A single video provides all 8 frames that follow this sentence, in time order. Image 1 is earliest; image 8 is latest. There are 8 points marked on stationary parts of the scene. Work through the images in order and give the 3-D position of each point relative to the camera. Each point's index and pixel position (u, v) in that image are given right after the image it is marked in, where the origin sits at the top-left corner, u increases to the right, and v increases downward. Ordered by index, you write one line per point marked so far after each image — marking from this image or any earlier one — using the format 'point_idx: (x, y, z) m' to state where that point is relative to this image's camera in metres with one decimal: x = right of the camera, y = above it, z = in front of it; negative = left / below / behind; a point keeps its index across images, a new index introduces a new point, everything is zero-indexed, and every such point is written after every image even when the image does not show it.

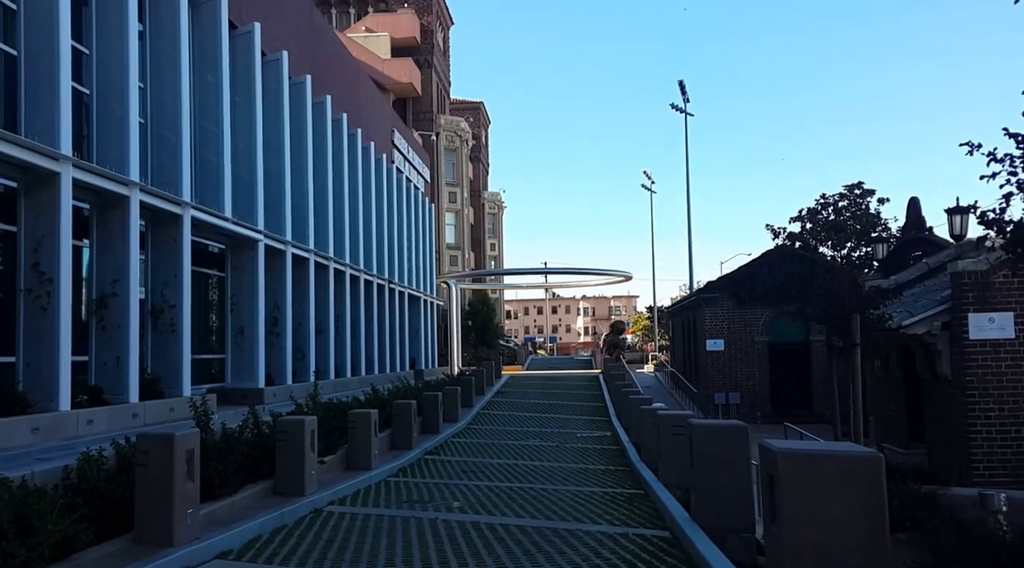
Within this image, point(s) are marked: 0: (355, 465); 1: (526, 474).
0: (-2.9, -3.4, +14.7) m
1: (+0.3, -3.9, +16.0) m
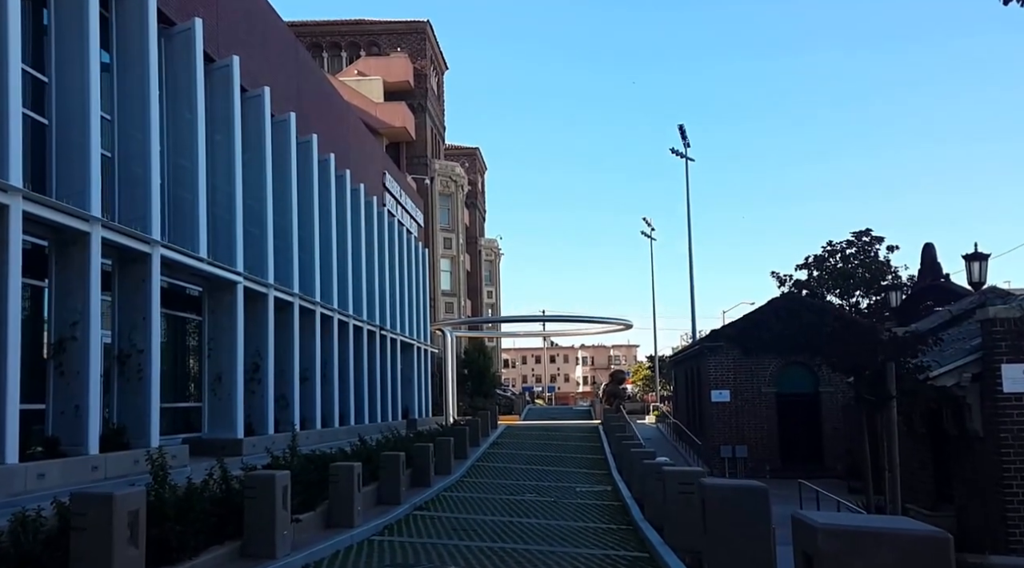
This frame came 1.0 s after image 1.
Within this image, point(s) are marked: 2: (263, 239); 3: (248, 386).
0: (-3.0, -4.2, +13.5) m
1: (+0.2, -4.7, +14.8) m
2: (-6.4, +1.1, +20.0) m
3: (-6.7, -2.5, +19.5) m
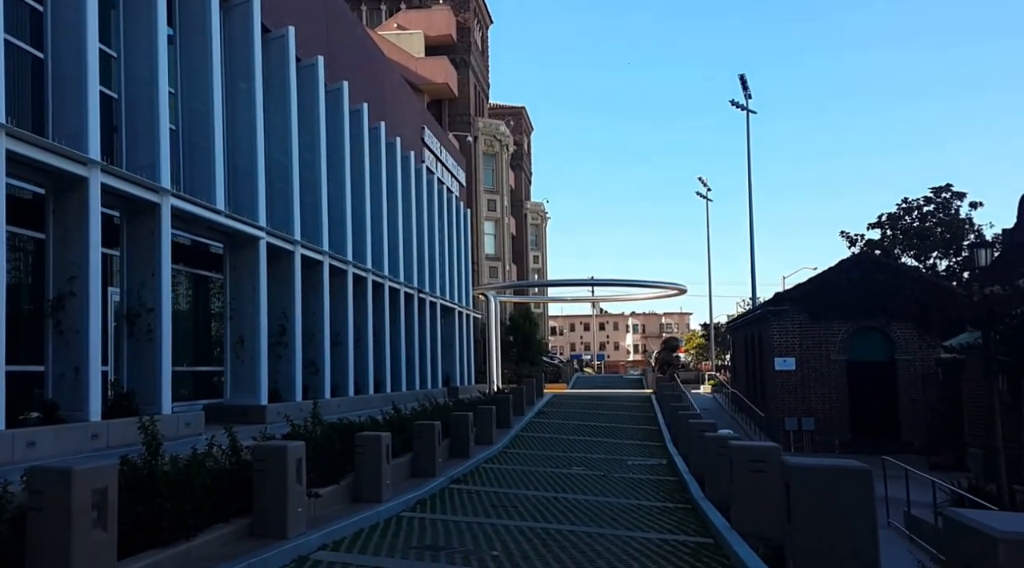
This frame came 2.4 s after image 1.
0: (-2.3, -3.4, +12.2) m
1: (+1.0, -3.9, +13.3) m
2: (-5.3, +2.2, +18.8) m
3: (-5.6, -1.5, +18.3) m
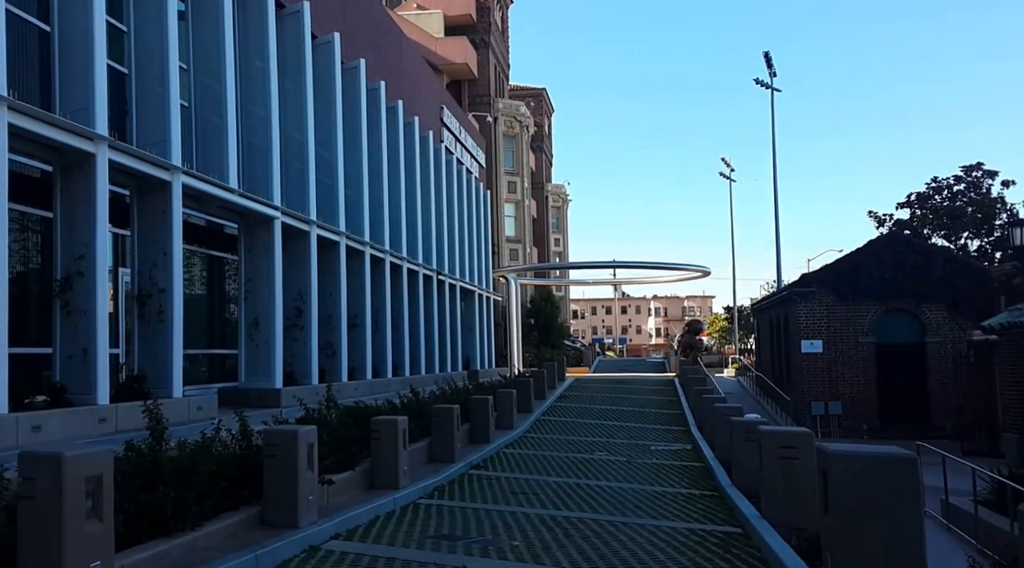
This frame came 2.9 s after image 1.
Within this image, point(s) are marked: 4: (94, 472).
0: (-2.0, -3.1, +11.9) m
1: (+1.3, -3.6, +12.9) m
2: (-4.9, +2.6, +18.4) m
3: (-5.1, -1.1, +18.0) m
4: (-2.8, -1.3, +5.2) m
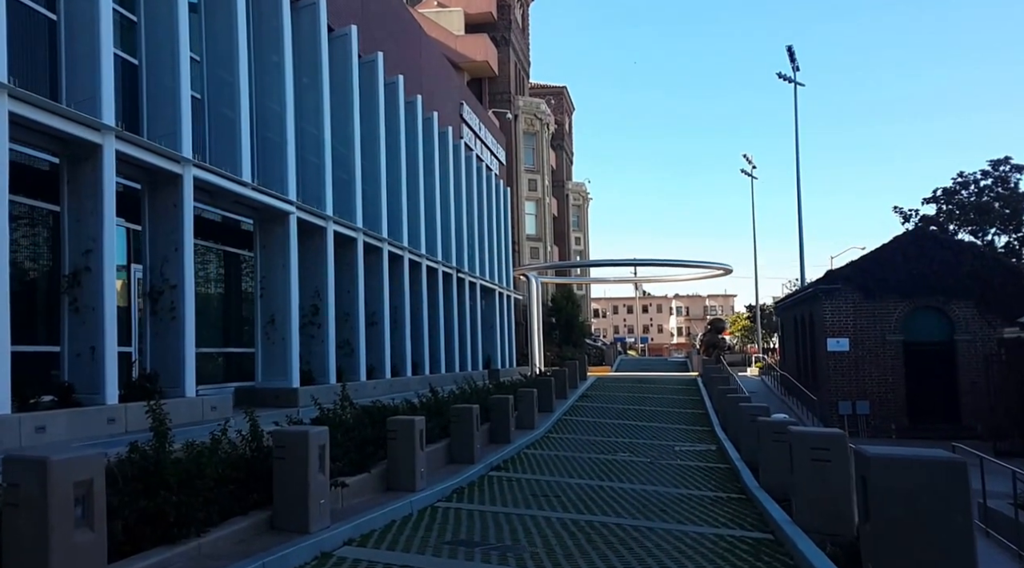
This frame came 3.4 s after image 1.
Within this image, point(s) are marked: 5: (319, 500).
0: (-1.7, -3.0, +11.5) m
1: (+1.6, -3.5, +12.5) m
2: (-4.4, +2.7, +18.1) m
3: (-4.7, -1.1, +17.8) m
4: (-2.7, -1.2, +4.9) m
5: (-2.1, -2.3, +8.4) m
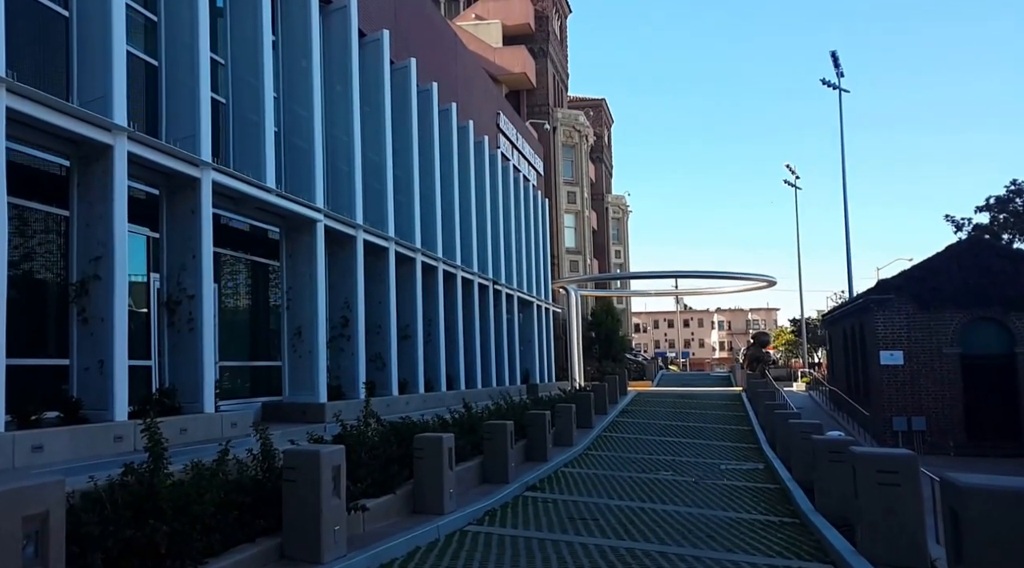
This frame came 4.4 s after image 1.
0: (-1.3, -3.1, +10.7) m
1: (+2.2, -3.6, +11.5) m
2: (-3.6, +2.4, +17.5) m
3: (-3.9, -1.3, +17.1) m
4: (-2.6, -1.2, +4.2) m
5: (-1.8, -2.4, +7.6) m
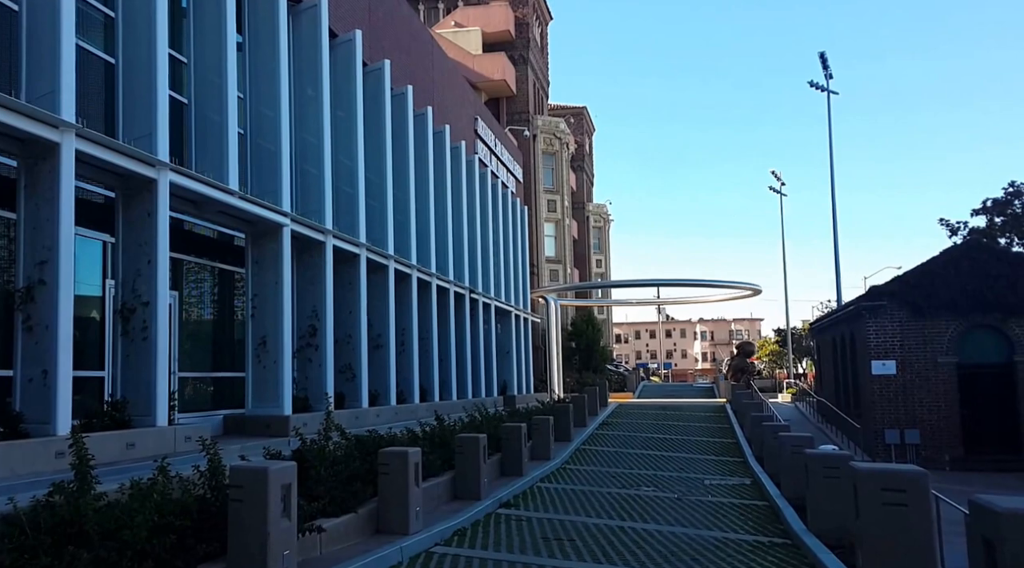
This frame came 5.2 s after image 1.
0: (-1.6, -3.2, +10.1) m
1: (+1.8, -3.7, +10.9) m
2: (-4.1, +2.2, +16.9) m
3: (-4.4, -1.5, +16.4) m
4: (-2.8, -1.2, +3.5) m
5: (-2.0, -2.4, +7.0) m
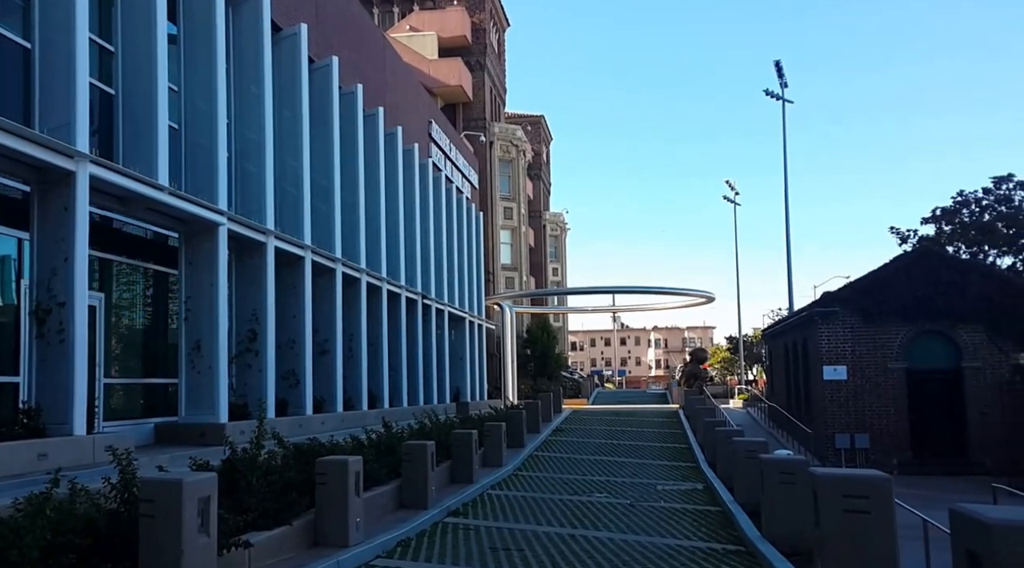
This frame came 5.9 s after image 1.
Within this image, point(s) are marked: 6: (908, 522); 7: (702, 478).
0: (-2.3, -3.2, +9.4) m
1: (+1.1, -3.7, +10.5) m
2: (-5.2, +2.2, +16.2) m
3: (-5.4, -1.5, +15.7) m
4: (-3.0, -1.1, +2.9) m
5: (-2.5, -2.3, +6.3) m
6: (+7.2, -4.3, +14.2) m
7: (+4.4, -4.4, +17.7) m
